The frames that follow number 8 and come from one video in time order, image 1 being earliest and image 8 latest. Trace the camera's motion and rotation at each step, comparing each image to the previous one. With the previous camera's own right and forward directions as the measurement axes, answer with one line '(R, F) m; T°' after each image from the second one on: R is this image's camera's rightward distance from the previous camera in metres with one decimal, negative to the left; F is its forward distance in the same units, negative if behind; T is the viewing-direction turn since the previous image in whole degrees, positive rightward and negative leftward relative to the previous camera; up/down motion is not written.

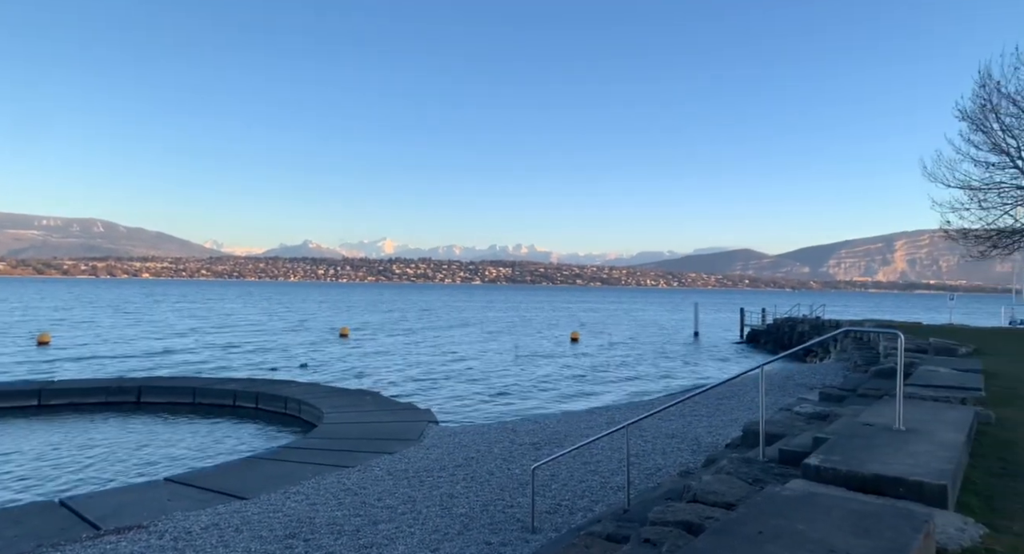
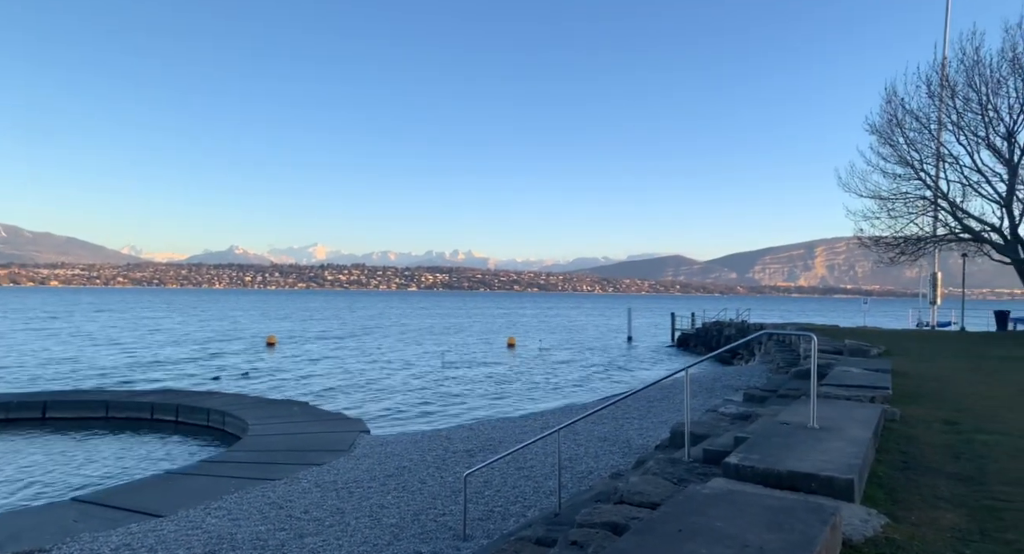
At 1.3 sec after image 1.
(+0.5, -0.1) m; +5°
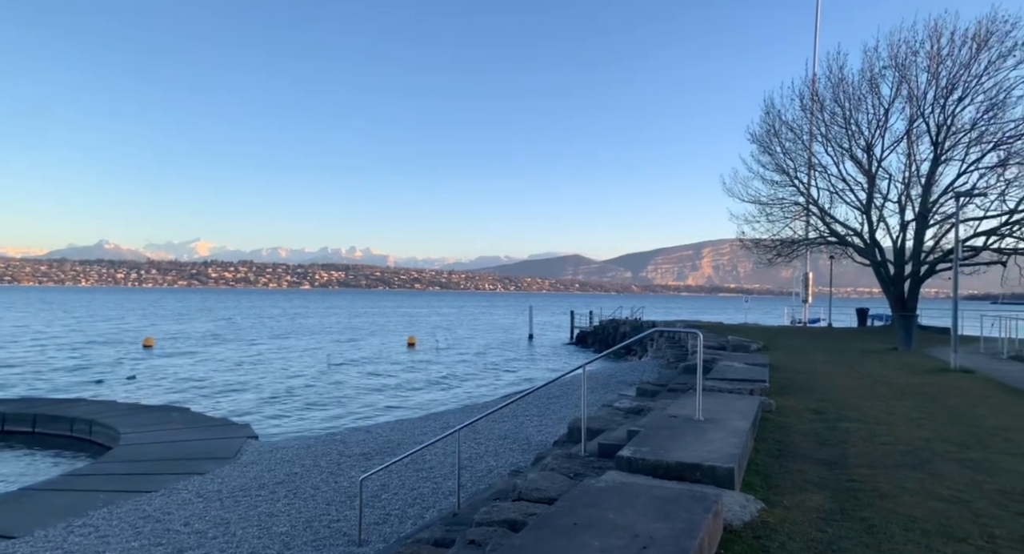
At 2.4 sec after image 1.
(+0.2, +0.1) m; +9°
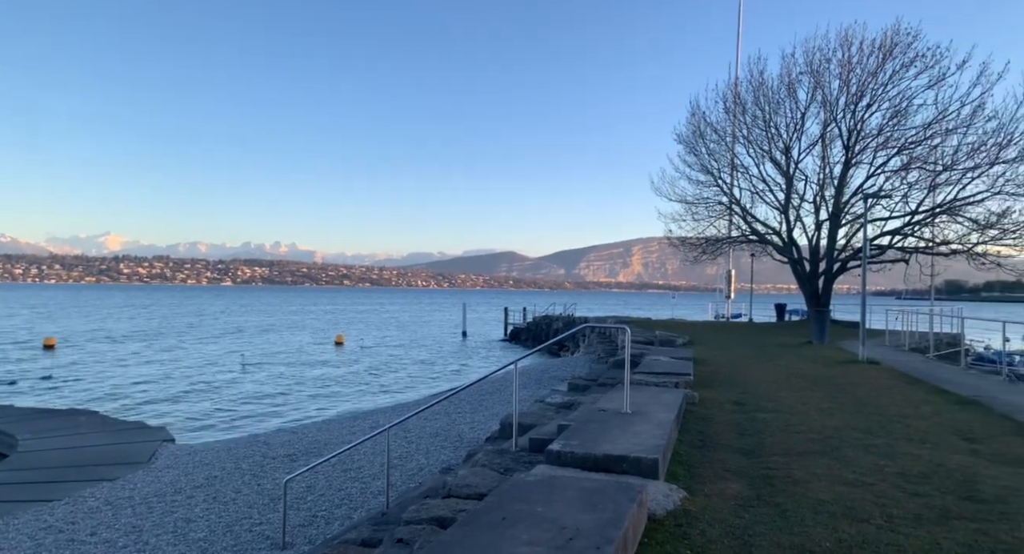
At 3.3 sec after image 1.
(+0.3, 0.0) m; +6°
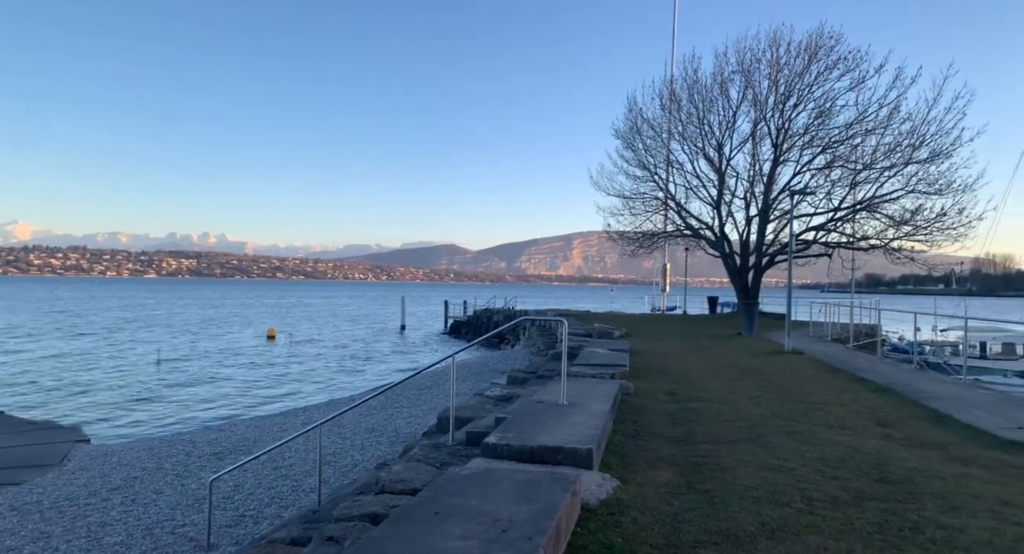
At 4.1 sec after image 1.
(+0.5, +0.1) m; +5°
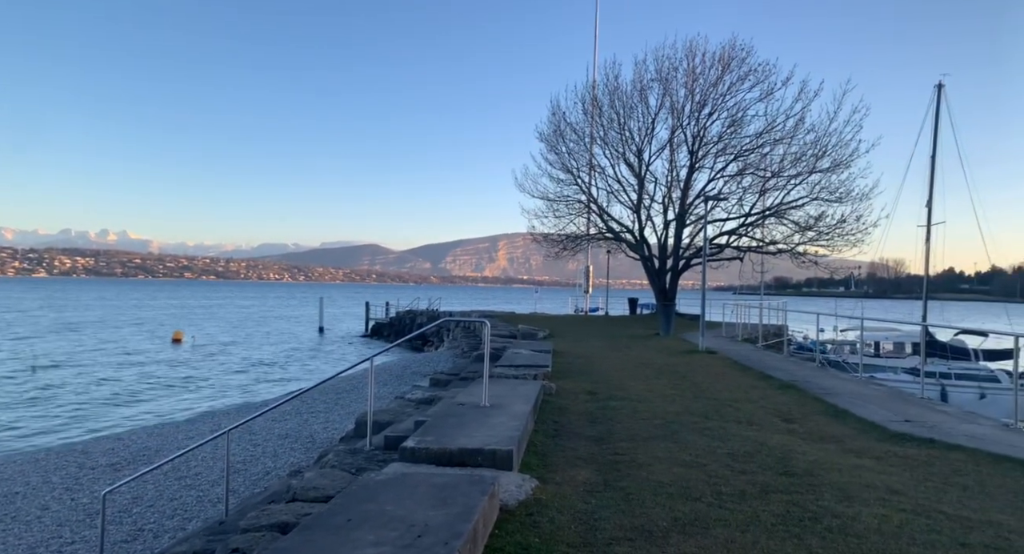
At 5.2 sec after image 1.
(+0.5, +0.1) m; +6°
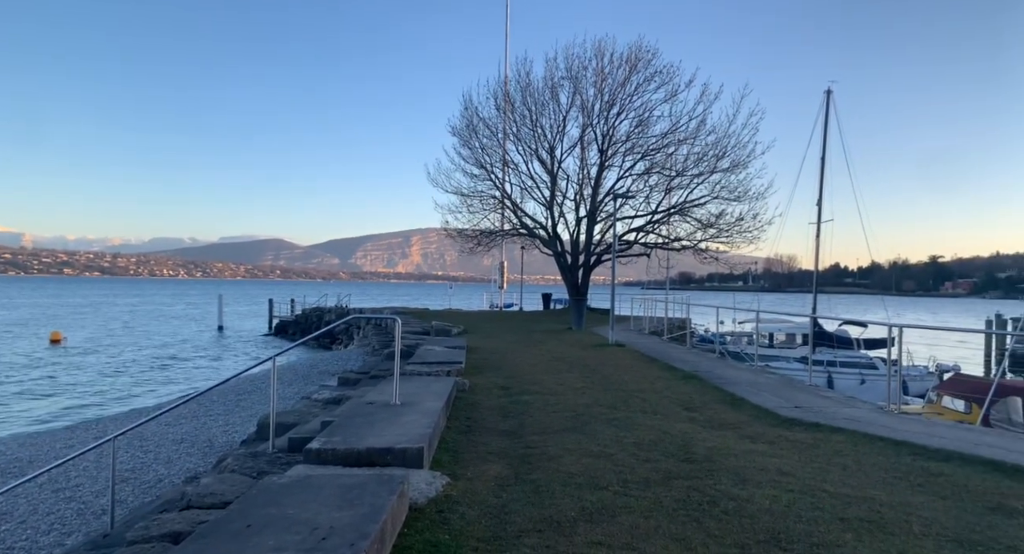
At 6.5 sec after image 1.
(+0.5, +0.1) m; +7°
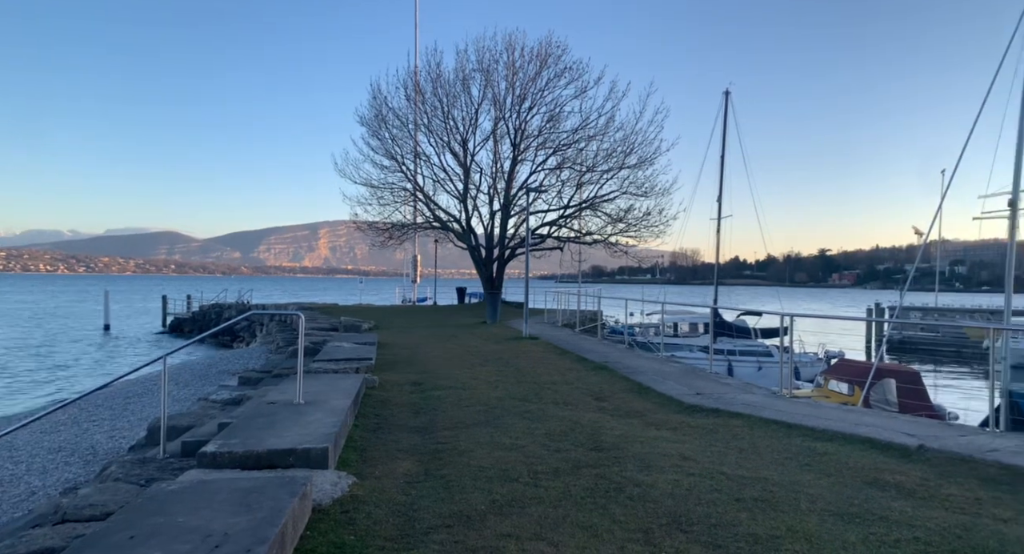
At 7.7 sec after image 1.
(+0.6, +0.2) m; +7°
